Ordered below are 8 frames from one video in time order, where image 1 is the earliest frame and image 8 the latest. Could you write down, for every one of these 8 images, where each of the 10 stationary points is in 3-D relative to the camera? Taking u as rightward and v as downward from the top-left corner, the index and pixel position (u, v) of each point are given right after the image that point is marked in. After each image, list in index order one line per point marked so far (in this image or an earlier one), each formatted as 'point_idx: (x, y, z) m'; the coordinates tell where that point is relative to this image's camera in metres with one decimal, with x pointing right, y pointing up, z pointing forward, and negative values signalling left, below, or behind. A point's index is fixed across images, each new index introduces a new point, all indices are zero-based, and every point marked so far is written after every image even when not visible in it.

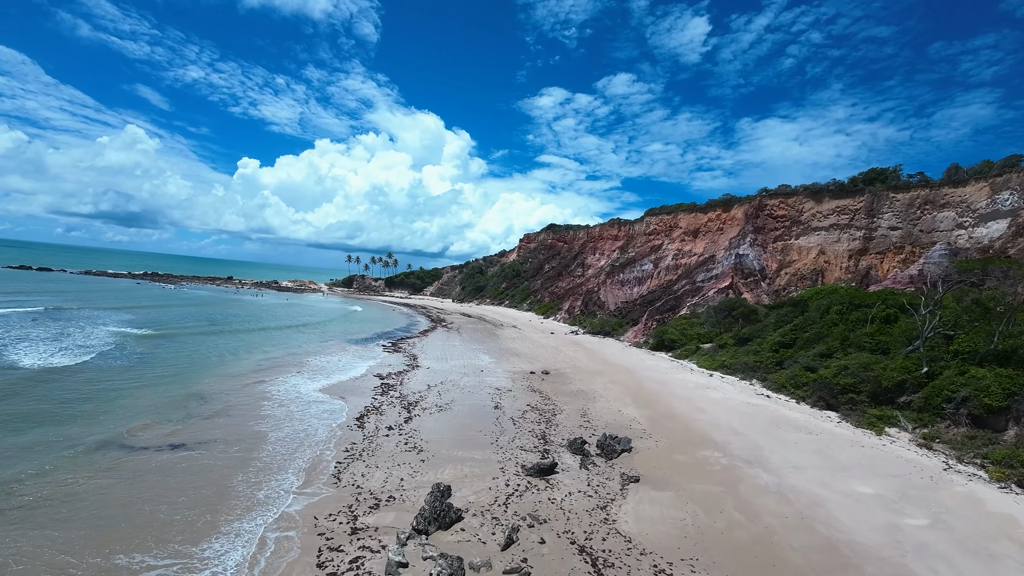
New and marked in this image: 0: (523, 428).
0: (+0.4, -4.5, +13.1) m
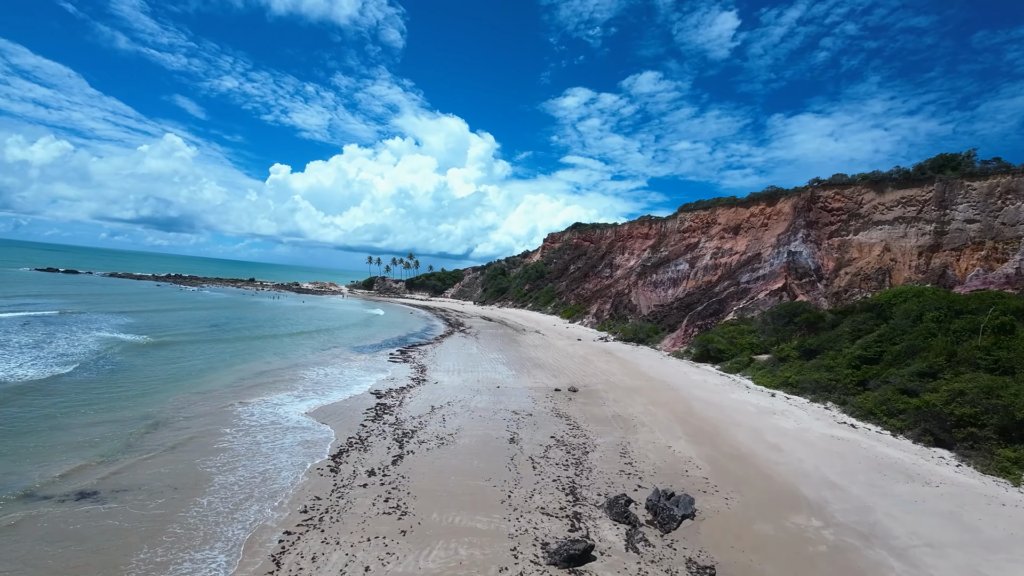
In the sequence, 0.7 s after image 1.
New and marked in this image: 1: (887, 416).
0: (+0.8, -4.6, +10.0) m
1: (+14.6, -5.0, +15.9) m
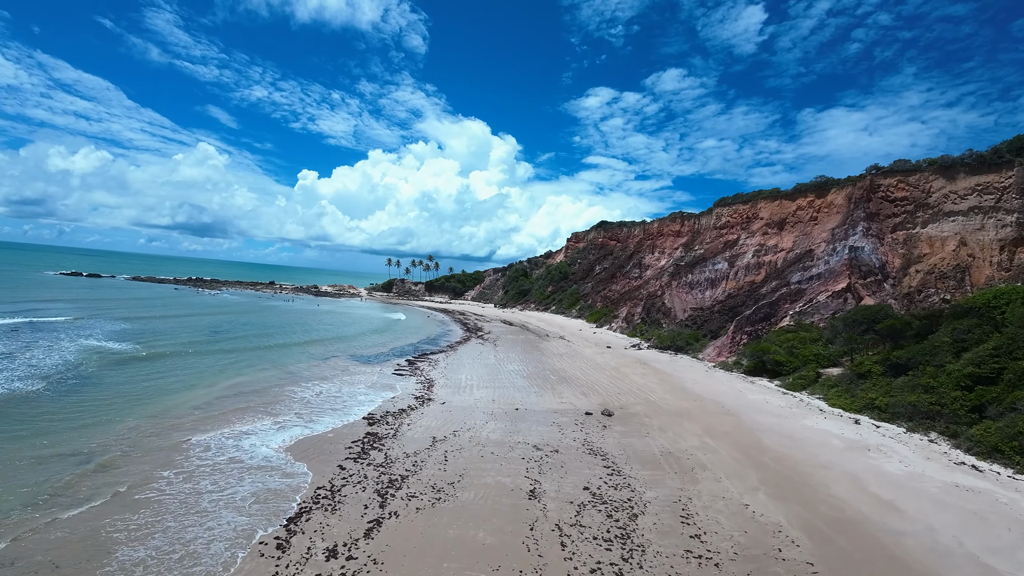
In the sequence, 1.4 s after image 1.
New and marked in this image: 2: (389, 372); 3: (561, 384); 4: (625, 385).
0: (+1.2, -4.6, +7.0) m
1: (+15.2, -5.1, +12.2) m
2: (-5.8, -3.7, +19.5) m
3: (+2.2, -4.2, +17.9) m
4: (+5.2, -4.5, +18.7) m
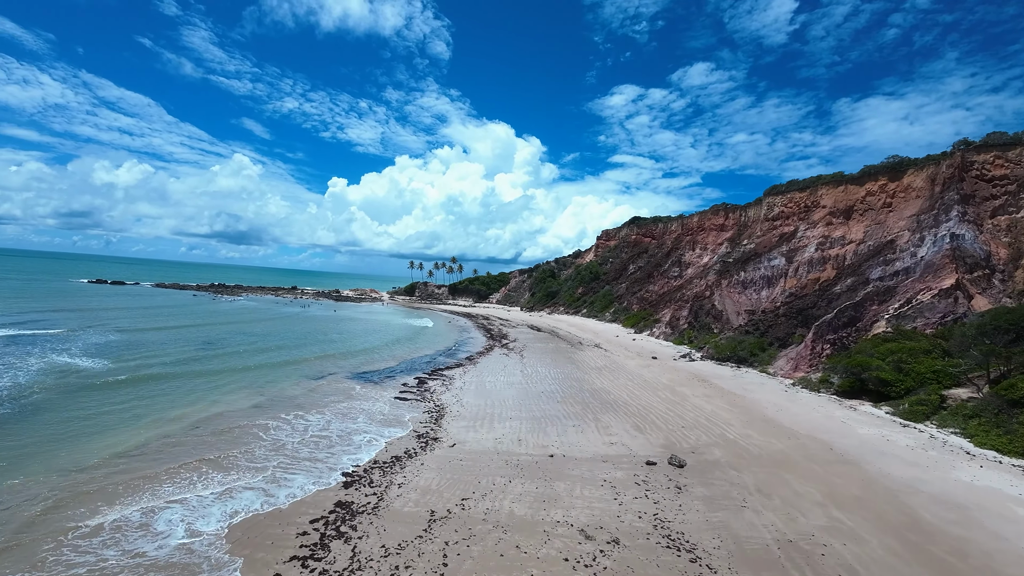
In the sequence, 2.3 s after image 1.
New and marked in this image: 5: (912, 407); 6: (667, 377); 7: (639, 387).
0: (+1.5, -4.7, +3.2) m
1: (+15.9, -4.9, +7.4) m
2: (-4.6, -3.9, +16.1) m
3: (+3.2, -4.3, +14.1) m
4: (+6.3, -4.5, +14.6) m
5: (+15.1, -4.4, +15.3) m
6: (+7.6, -4.4, +19.6) m
7: (+5.6, -4.4, +17.4) m
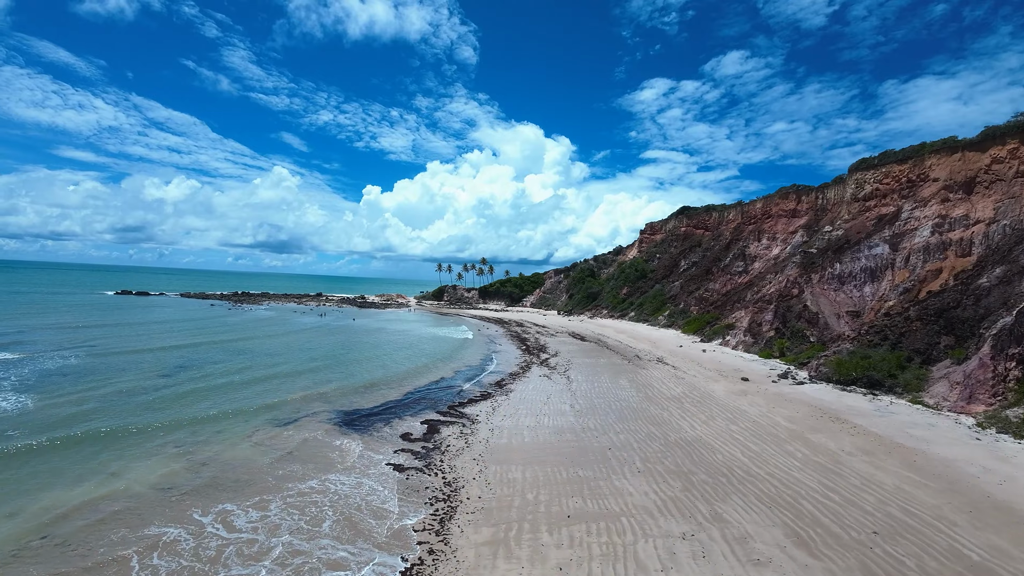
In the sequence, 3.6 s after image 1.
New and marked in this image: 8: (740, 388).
0: (+1.8, -4.7, -2.1) m
1: (+16.5, -4.6, +1.0) m
2: (-3.3, -4.2, +11.3) m
3: (+4.4, -4.3, +8.6) m
4: (+7.5, -4.5, +8.8) m
5: (+16.3, -4.1, +8.8) m
6: (+9.2, -4.3, +13.7) m
7: (+7.0, -4.3, +11.7) m
8: (+9.4, -4.2, +16.9) m
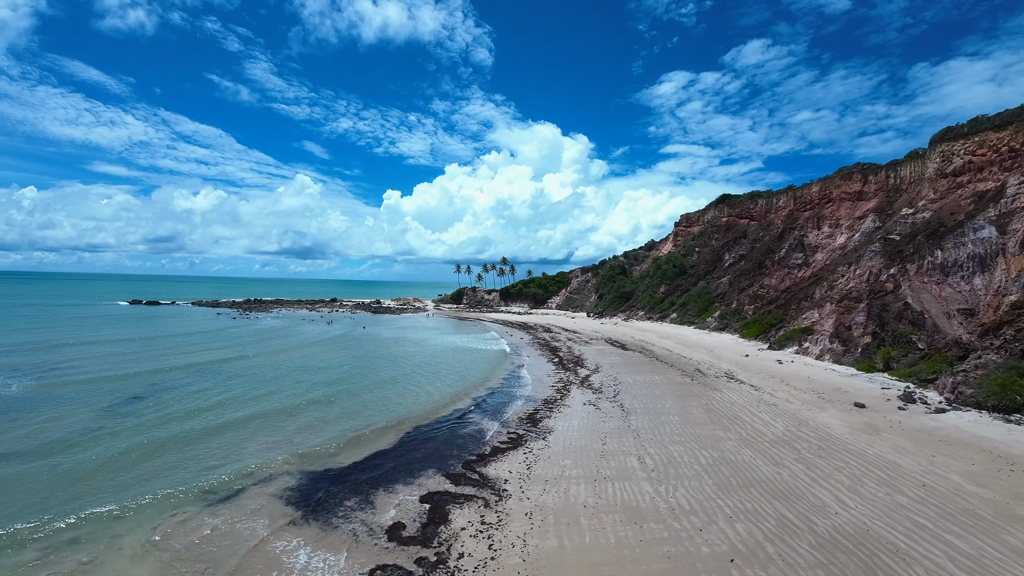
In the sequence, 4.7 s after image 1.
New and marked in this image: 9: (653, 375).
0: (+2.1, -4.8, -6.2) m
1: (+16.9, -4.3, -3.9) m
2: (-2.4, -4.3, +7.4) m
3: (+5.2, -4.3, +4.3) m
4: (+8.3, -4.4, +4.5) m
5: (+17.1, -3.9, +4.0) m
6: (+10.2, -4.2, +9.3) m
7: (+7.9, -4.3, +7.3) m
8: (+10.6, -4.0, +12.4) m
9: (+6.0, -3.9, +17.2) m
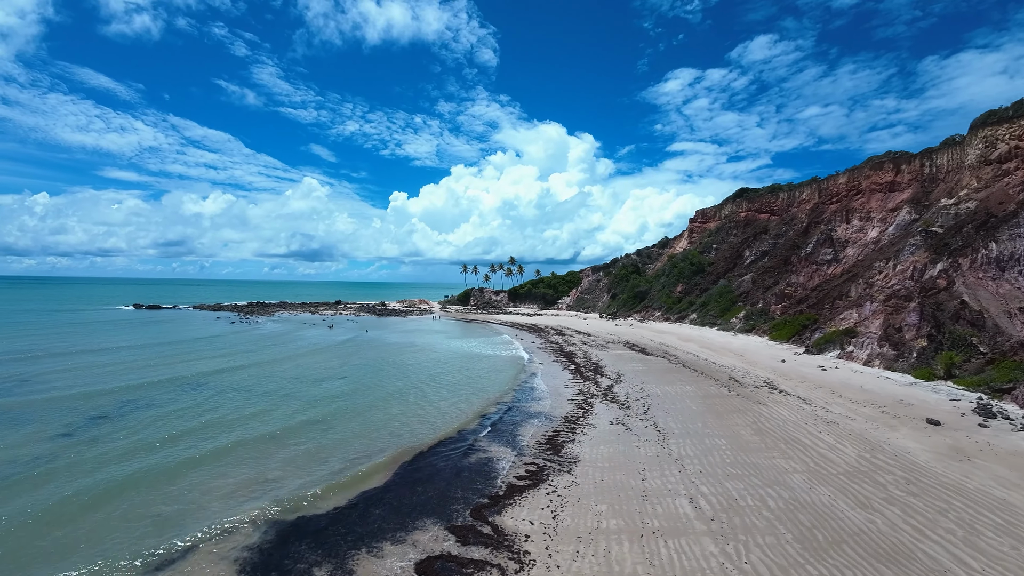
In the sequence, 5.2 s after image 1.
0: (+2.2, -4.8, -8.0) m
1: (+17.1, -4.2, -5.9) m
2: (-2.0, -4.4, +5.7) m
3: (+5.5, -4.3, +2.5) m
4: (+8.6, -4.3, +2.6) m
5: (+17.3, -3.7, +1.9) m
6: (+10.5, -4.1, +7.3) m
7: (+8.3, -4.2, +5.4) m
8: (+11.0, -4.0, +10.4) m
9: (+6.5, -3.8, +15.3) m
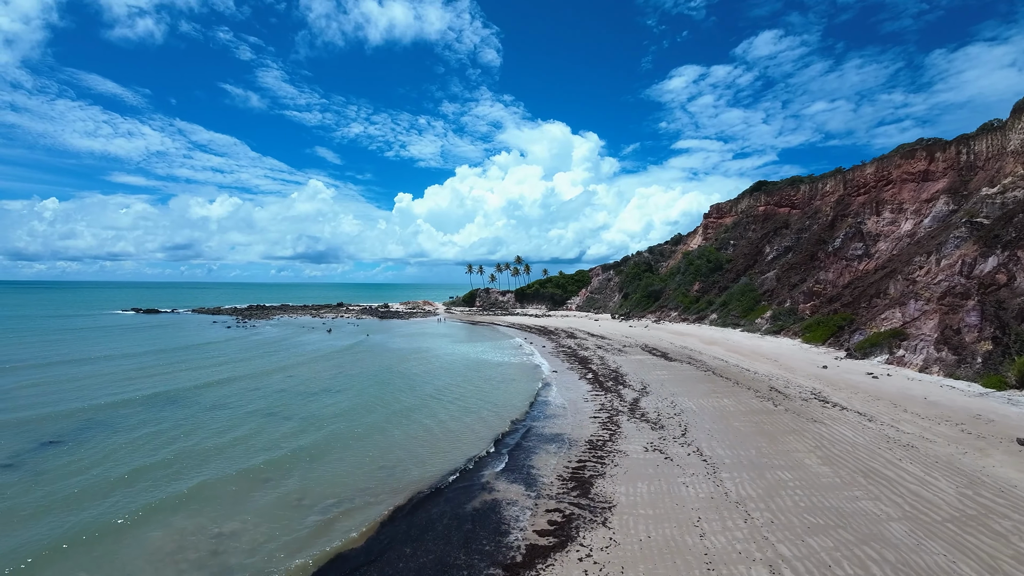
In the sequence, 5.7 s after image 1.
0: (+2.3, -4.8, -9.8) m
1: (+17.2, -4.1, -7.9) m
2: (-1.7, -4.4, +4.0) m
3: (+5.7, -4.3, +0.7) m
4: (+8.8, -4.3, +0.7) m
5: (+17.6, -3.6, -0.1) m
6: (+10.9, -4.1, +5.4) m
7: (+8.5, -4.2, +3.6) m
8: (+11.4, -3.9, +8.5) m
9: (+6.9, -3.8, +13.5) m
